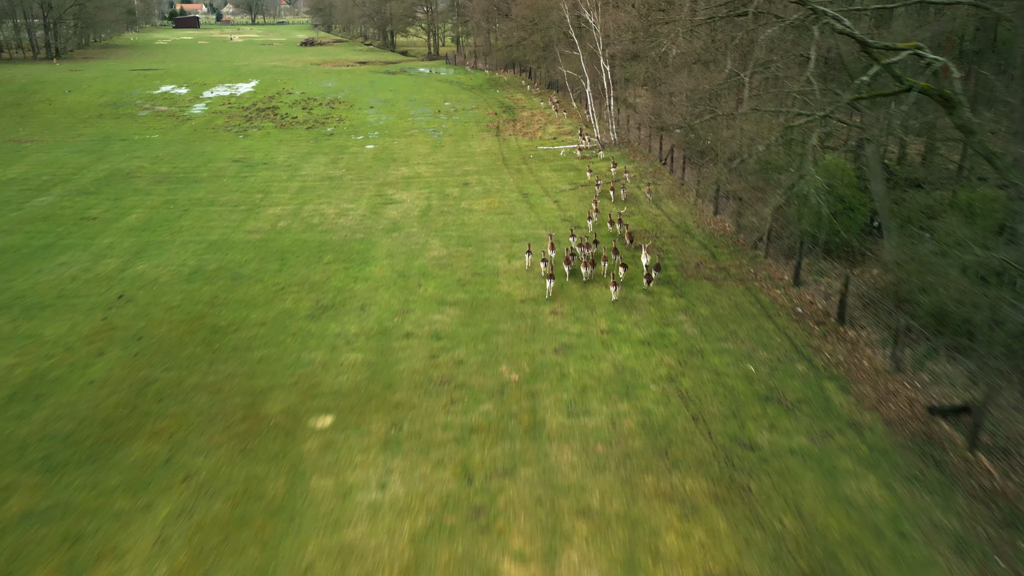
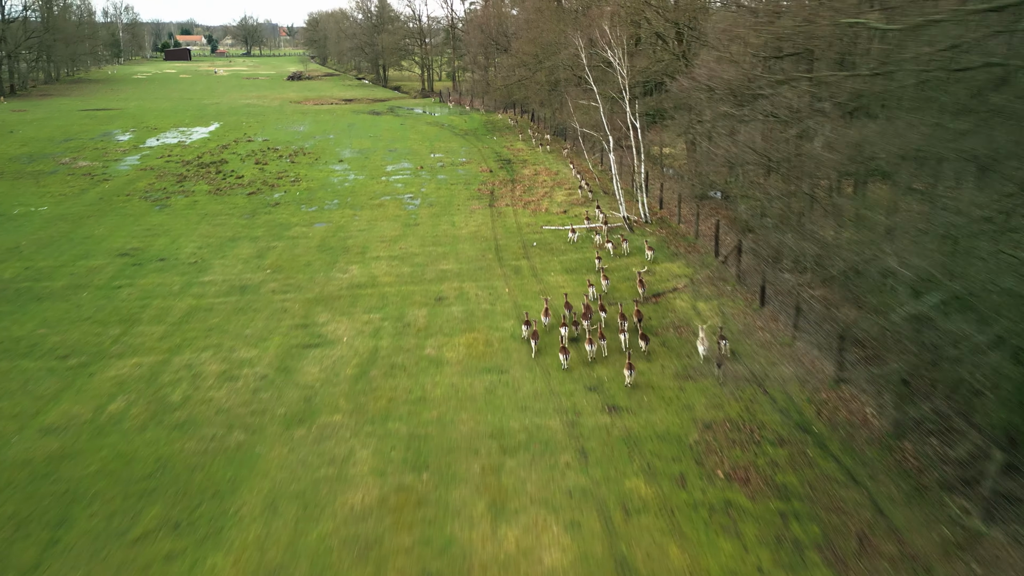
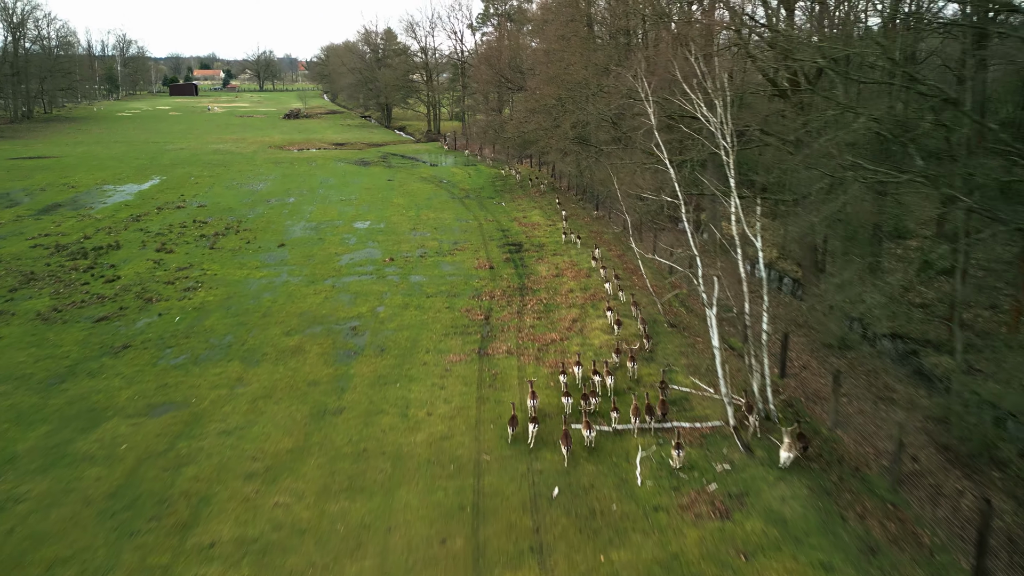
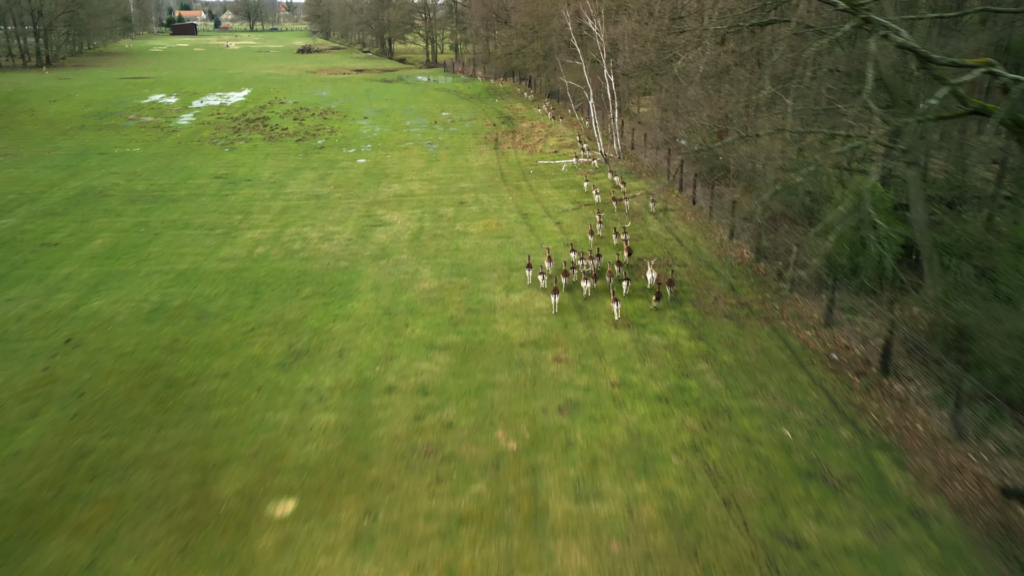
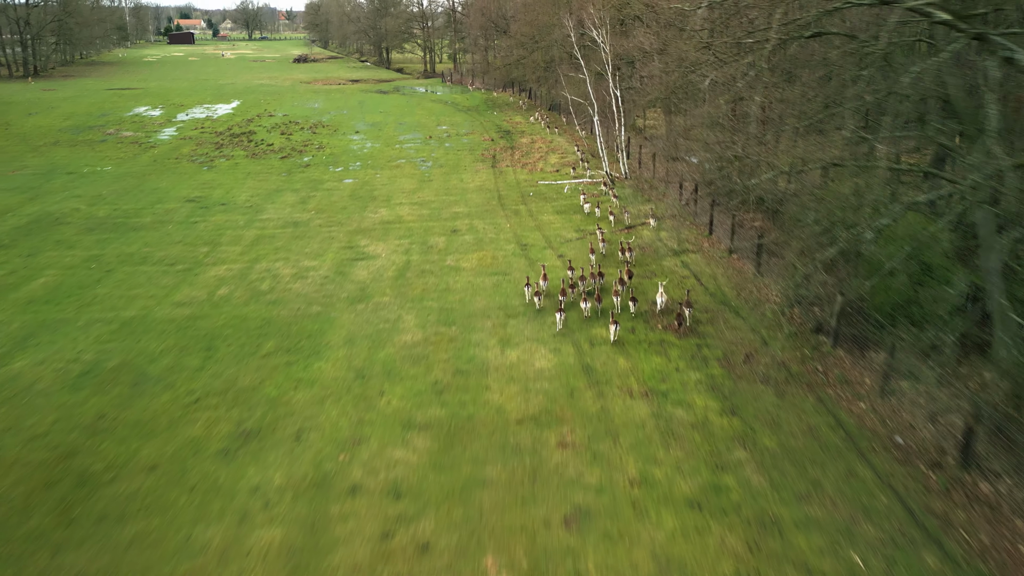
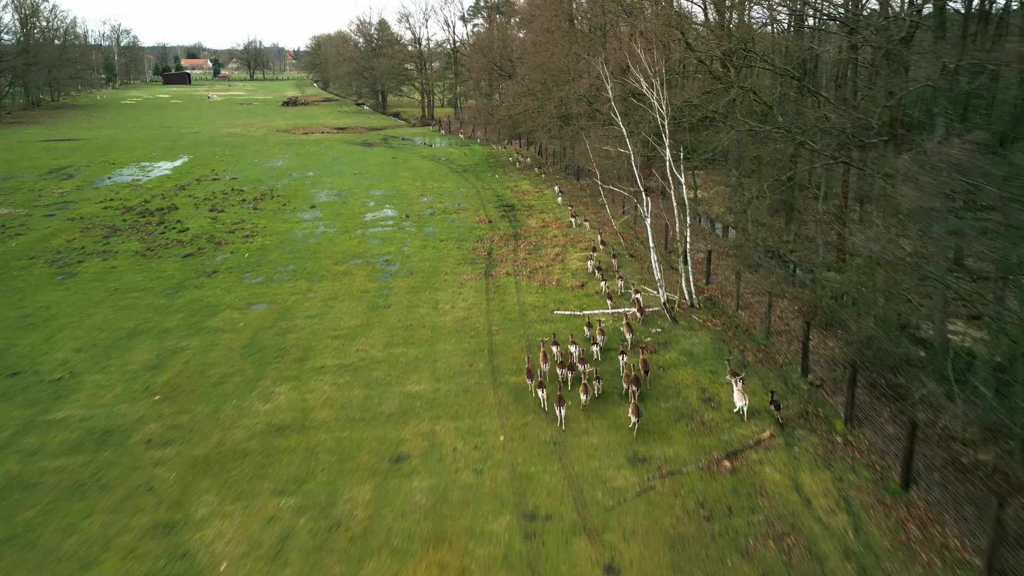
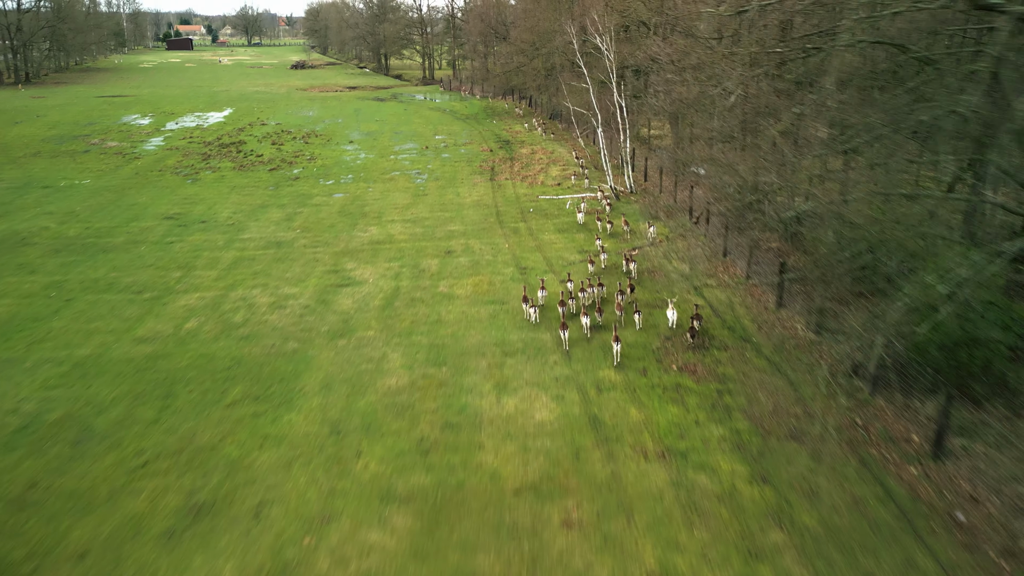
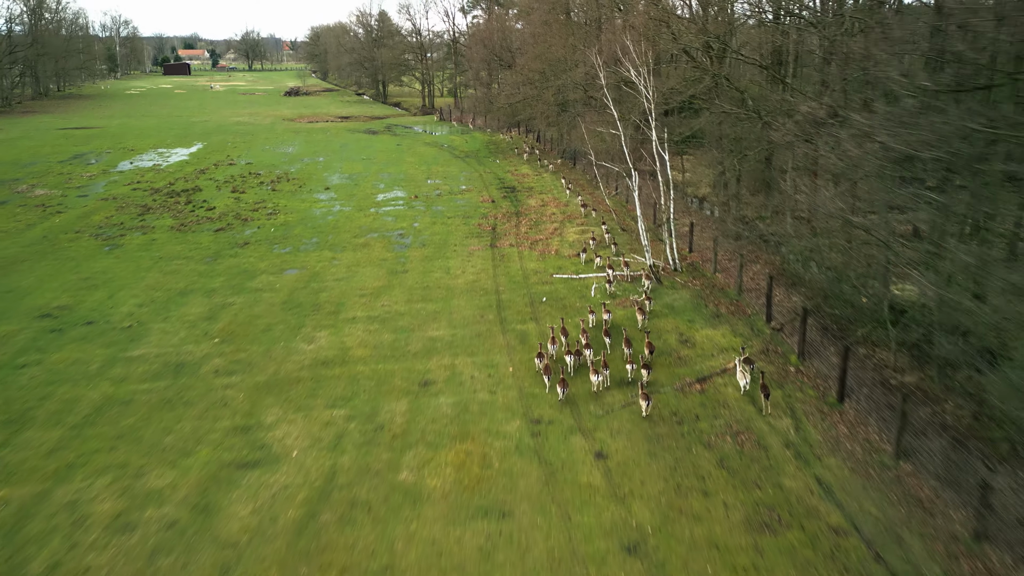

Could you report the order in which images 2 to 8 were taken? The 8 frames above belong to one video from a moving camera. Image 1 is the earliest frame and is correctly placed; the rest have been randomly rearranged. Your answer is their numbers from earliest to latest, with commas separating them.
4, 5, 7, 2, 8, 6, 3
